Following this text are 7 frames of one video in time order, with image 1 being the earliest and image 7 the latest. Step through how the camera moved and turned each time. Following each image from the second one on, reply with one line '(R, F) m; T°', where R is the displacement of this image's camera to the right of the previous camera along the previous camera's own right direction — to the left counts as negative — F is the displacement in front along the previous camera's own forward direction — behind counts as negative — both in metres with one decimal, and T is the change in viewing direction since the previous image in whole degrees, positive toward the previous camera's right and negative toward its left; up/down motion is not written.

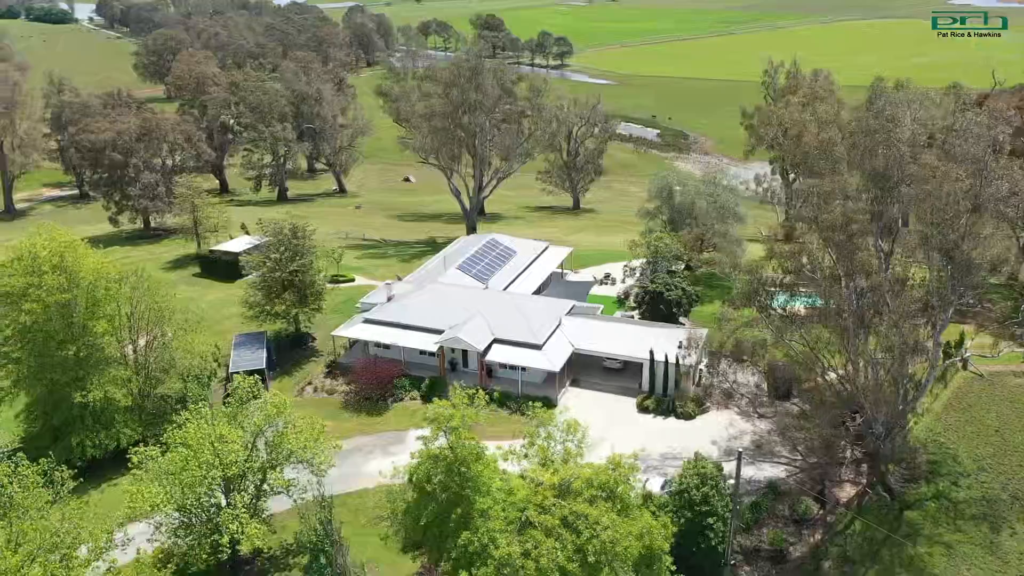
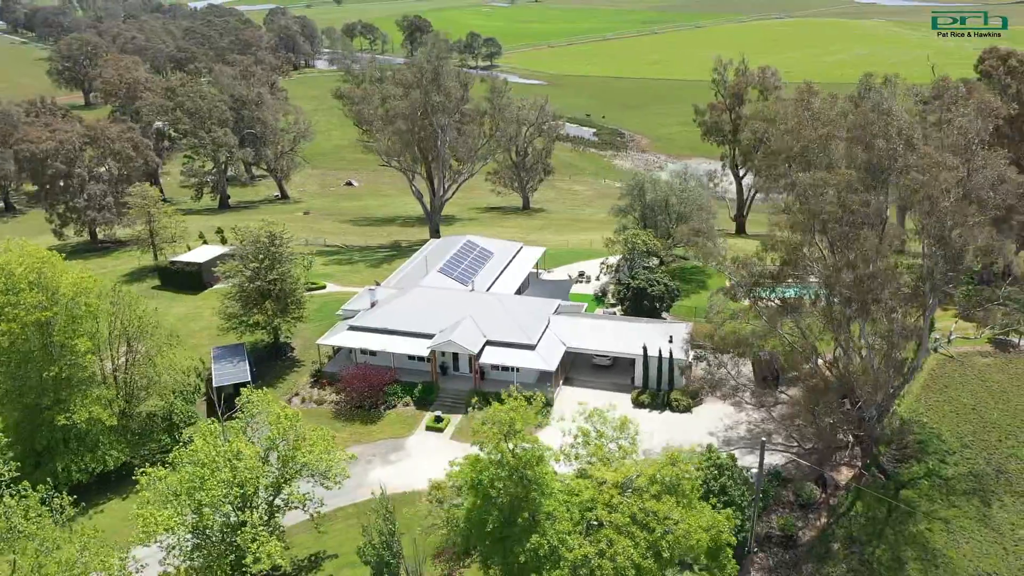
(-3.2, +0.3) m; +5°
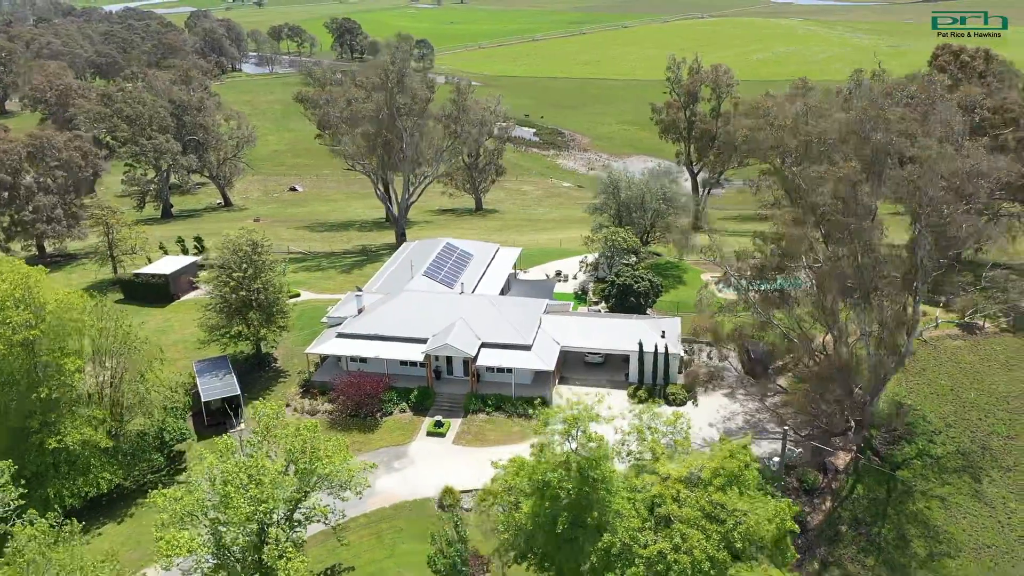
(-3.1, +0.2) m; +5°
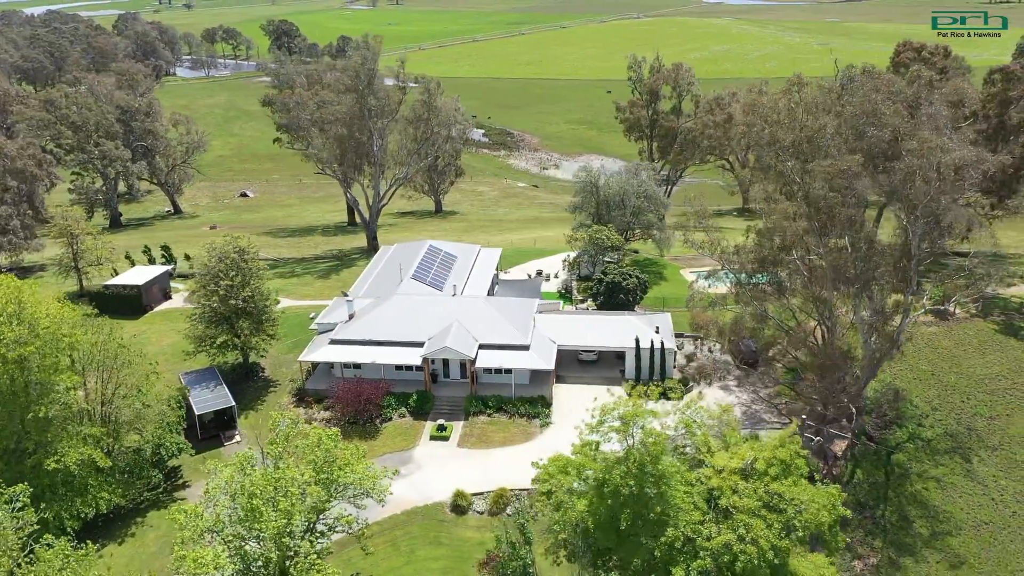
(-2.8, +0.2) m; +4°
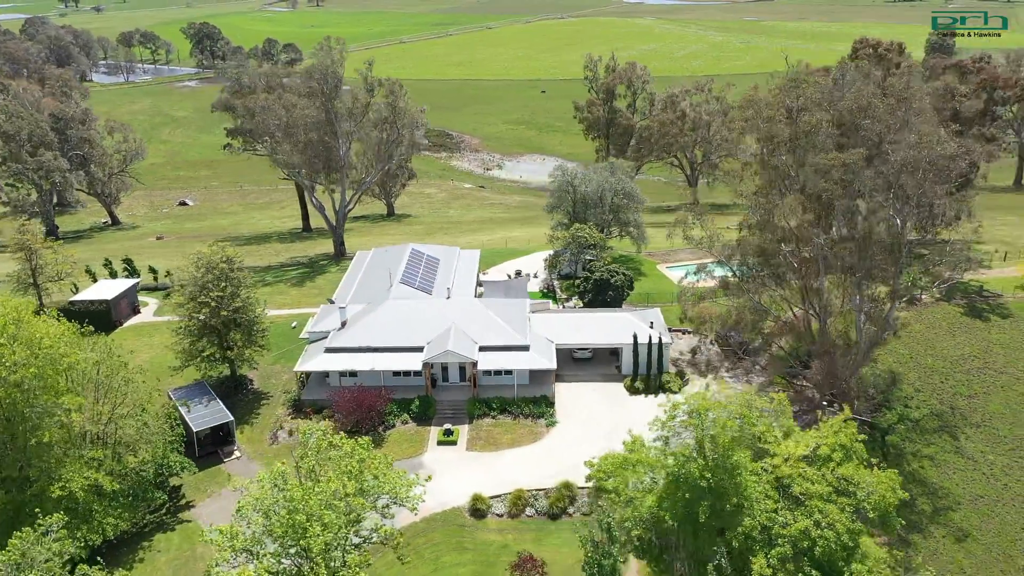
(-3.5, +0.2) m; +5°
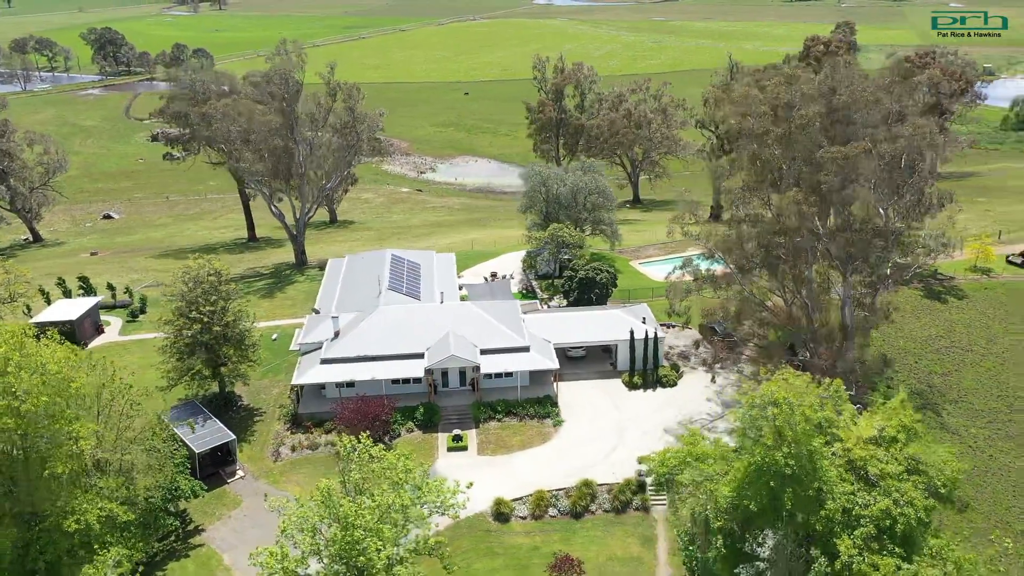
(-4.1, +0.3) m; +6°
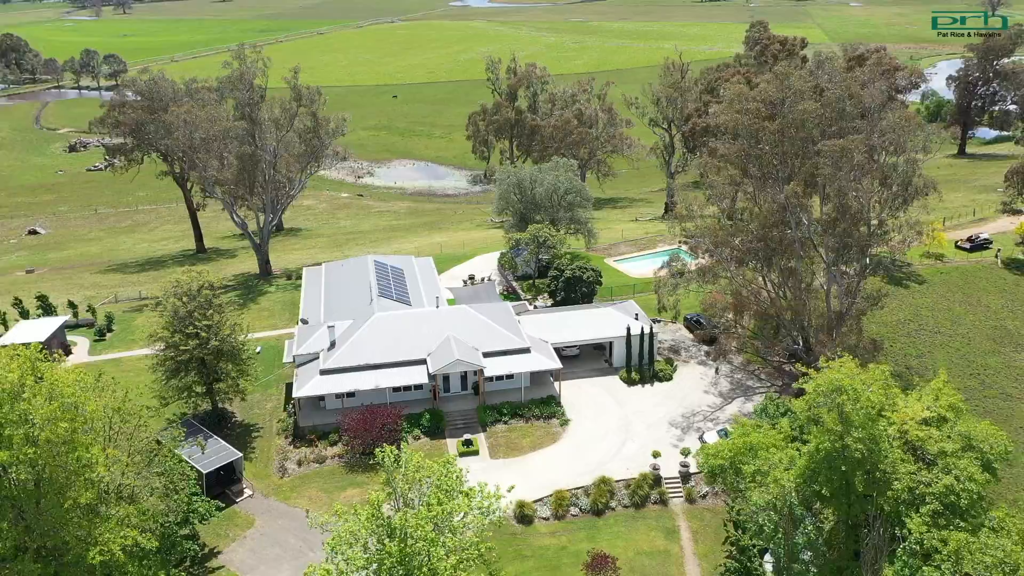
(-3.8, +0.3) m; +5°
